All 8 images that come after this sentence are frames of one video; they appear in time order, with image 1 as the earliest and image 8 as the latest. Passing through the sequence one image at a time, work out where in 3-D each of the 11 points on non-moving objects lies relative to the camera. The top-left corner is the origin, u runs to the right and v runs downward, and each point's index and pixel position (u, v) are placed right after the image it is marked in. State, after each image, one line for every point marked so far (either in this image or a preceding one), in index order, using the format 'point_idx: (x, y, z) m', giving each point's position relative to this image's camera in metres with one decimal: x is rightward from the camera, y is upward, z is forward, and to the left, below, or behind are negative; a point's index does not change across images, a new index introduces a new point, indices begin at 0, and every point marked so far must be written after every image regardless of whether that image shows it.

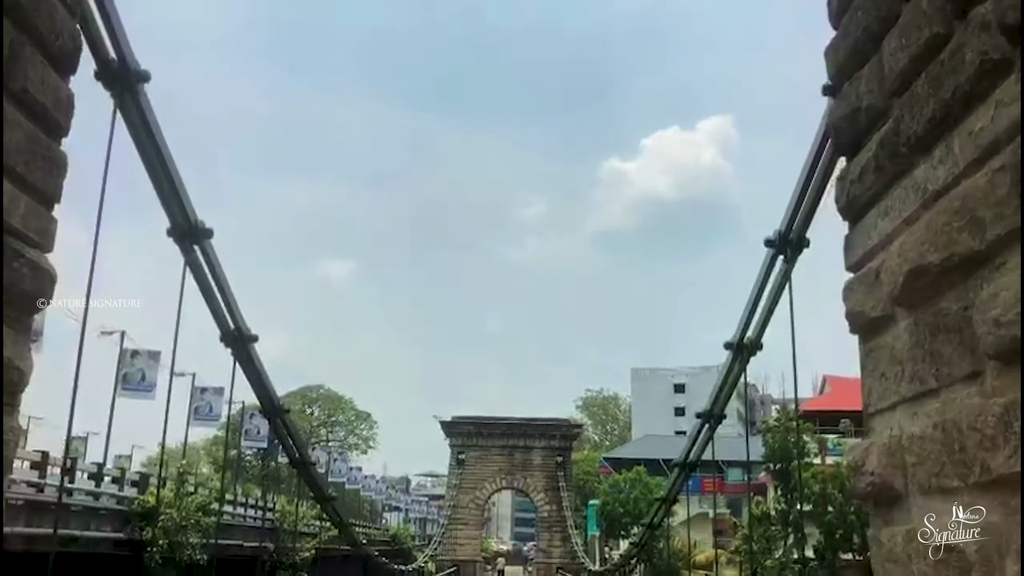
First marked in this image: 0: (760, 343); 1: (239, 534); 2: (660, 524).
0: (+1.3, -0.3, +5.6) m
1: (-4.4, -4.0, +16.8) m
2: (+2.2, -3.4, +15.2) m
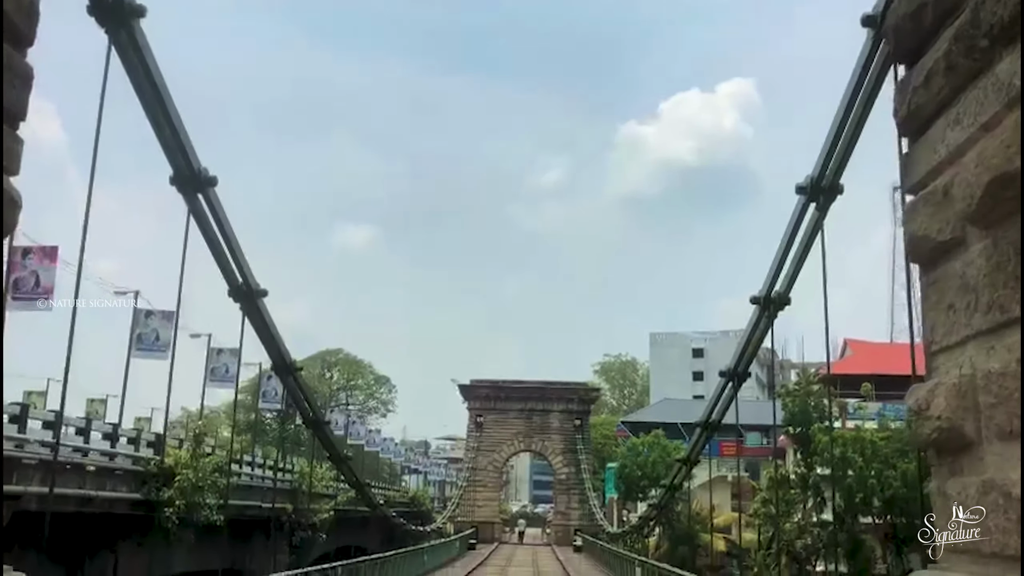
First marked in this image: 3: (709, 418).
0: (+1.4, 0.0, +5.4) m
1: (-4.1, -3.3, +16.8) m
2: (+2.5, -2.8, +15.1) m
3: (+2.0, -1.2, +10.0) m
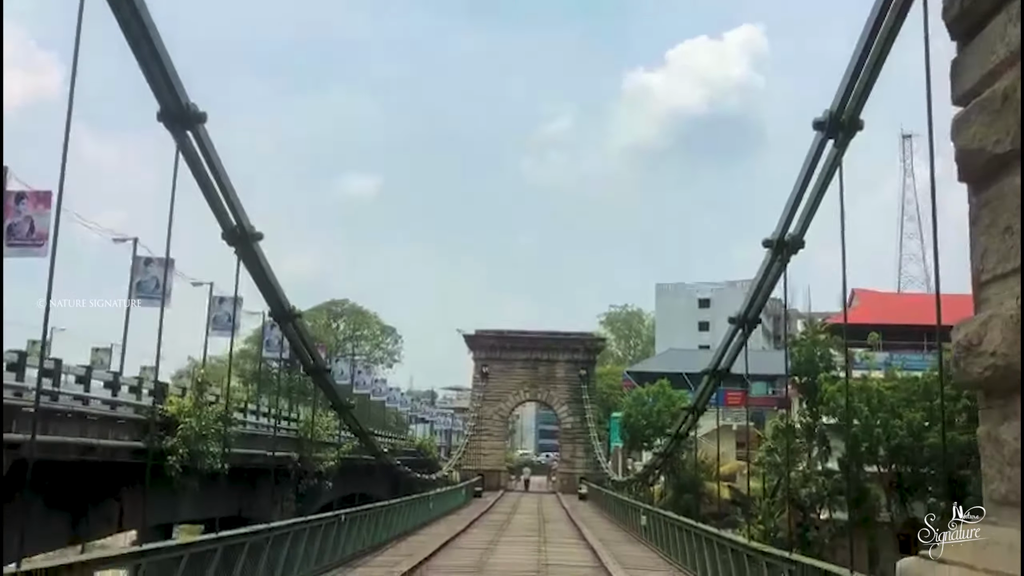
0: (+1.5, +0.2, +5.2) m
1: (-4.1, -2.5, +16.7) m
2: (+2.6, -2.1, +15.0) m
3: (+2.0, -0.7, +9.9) m
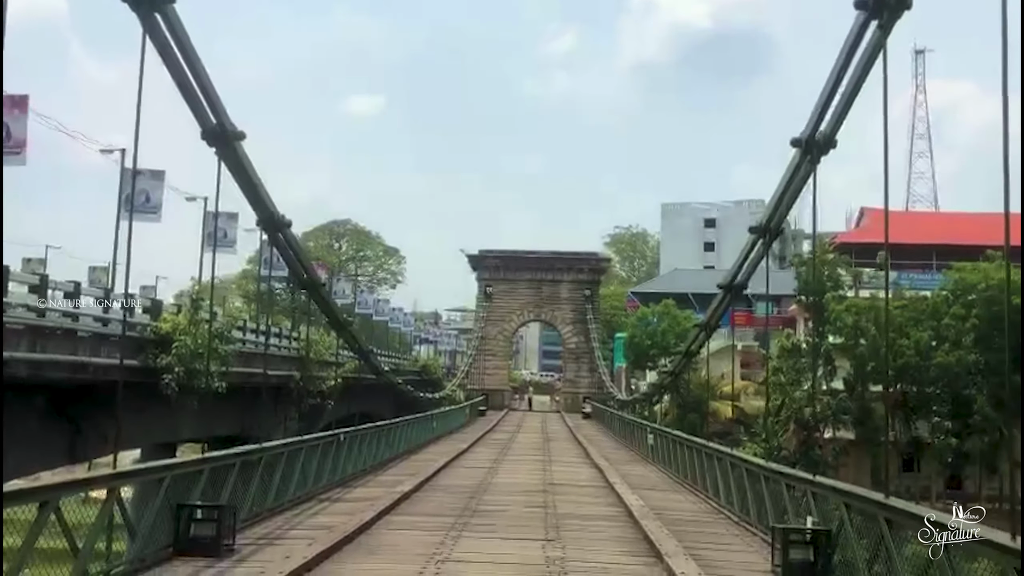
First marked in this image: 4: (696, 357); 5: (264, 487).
0: (+1.5, +0.7, +4.8) m
1: (-4.0, -1.2, +16.5) m
2: (+2.6, -0.9, +14.7) m
3: (+2.1, +0.1, +9.5) m
4: (+2.8, -1.0, +15.0) m
5: (-1.5, -1.2, +6.3) m
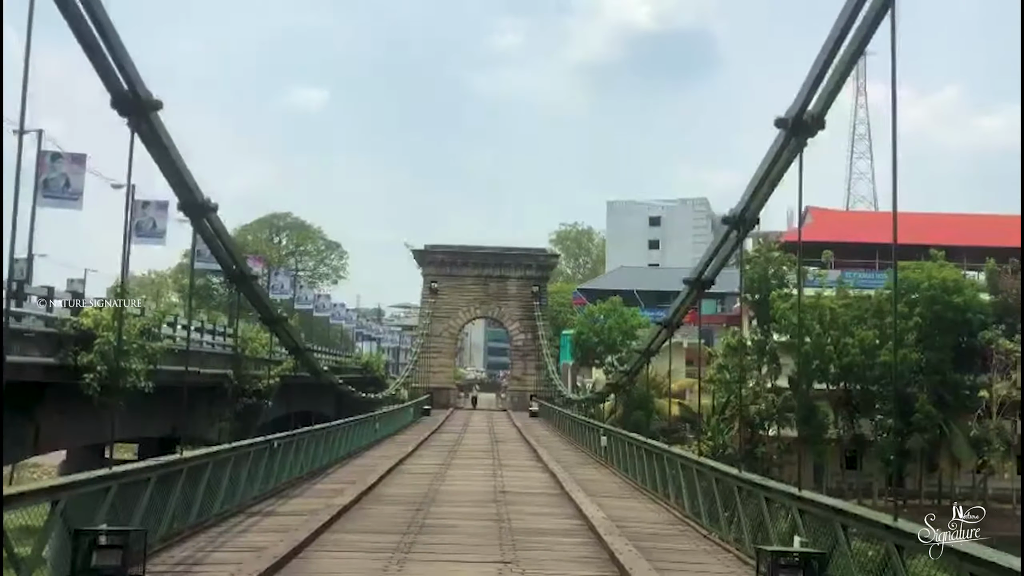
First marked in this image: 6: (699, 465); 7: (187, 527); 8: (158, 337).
0: (+1.3, +0.7, +4.3) m
1: (-4.8, -1.1, +15.7) m
2: (+1.9, -0.9, +14.3) m
3: (+1.6, +0.1, +9.0) m
4: (+2.0, -0.9, +14.6) m
5: (-1.8, -1.2, +5.6) m
6: (+1.4, -1.3, +7.6) m
7: (-1.8, -1.3, +5.6) m
8: (-4.2, -0.6, +12.2) m
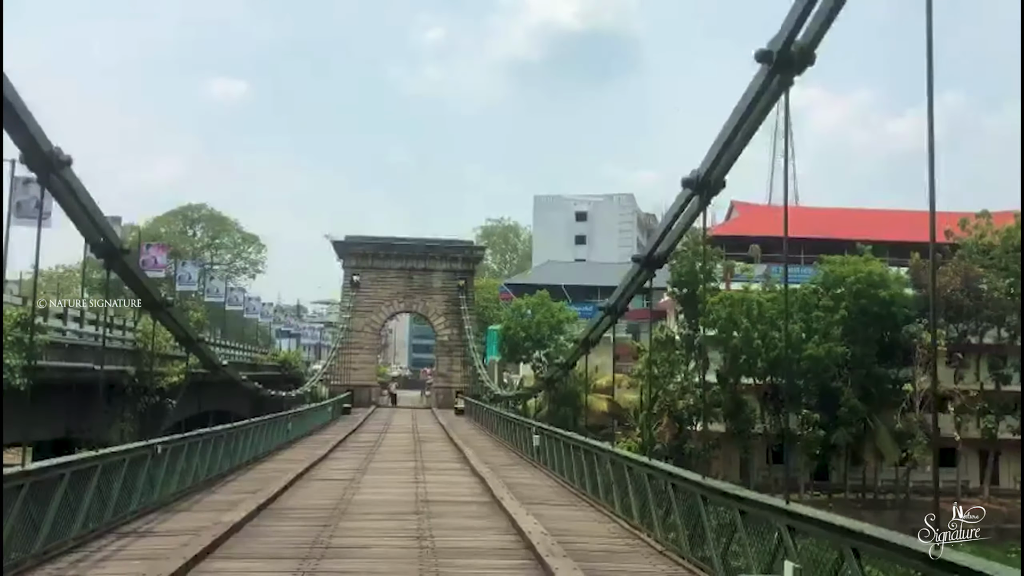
0: (+1.0, +0.8, +3.6) m
1: (-5.9, -1.0, +14.5) m
2: (+0.9, -0.7, +13.5) m
3: (+1.0, +0.2, +8.3) m
4: (+1.0, -0.8, +13.8) m
5: (-2.1, -1.1, +4.6) m
6: (+0.9, -1.2, +6.8) m
7: (-2.1, -1.2, +4.6) m
8: (-5.1, -0.5, +11.0) m
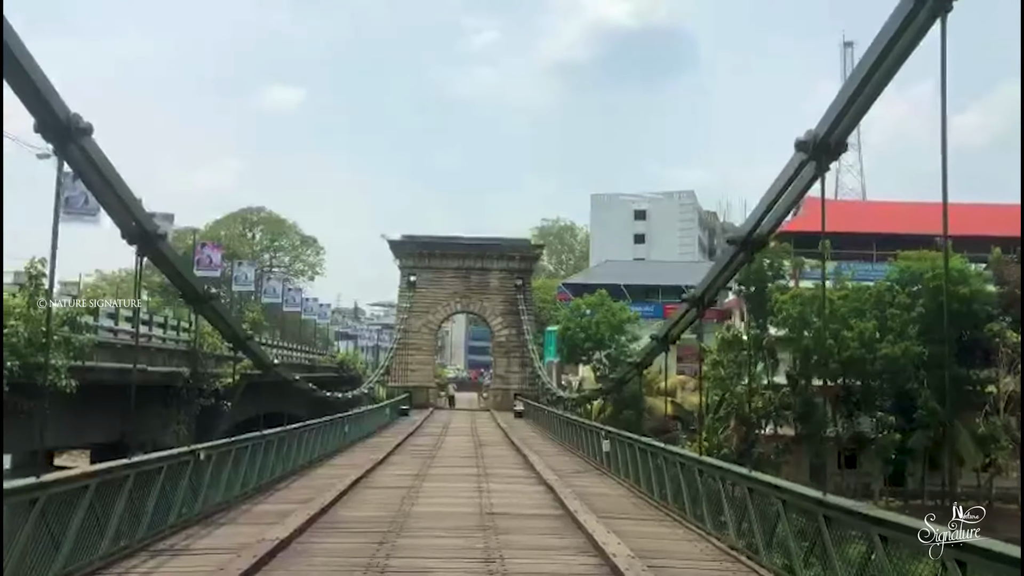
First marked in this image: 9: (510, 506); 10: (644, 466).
0: (+1.3, +0.9, +2.8) m
1: (-5.0, -0.9, +14.1) m
2: (+1.7, -0.7, +12.8) m
3: (+1.5, +0.3, +7.5) m
4: (+1.9, -0.7, +13.1) m
5: (-1.8, -1.0, +4.1) m
6: (+1.4, -1.1, +6.1) m
7: (-1.8, -1.1, +4.0) m
8: (-4.4, -0.5, +10.6) m
9: (0.0, -1.5, +6.9) m
10: (+1.1, -1.5, +9.0) m
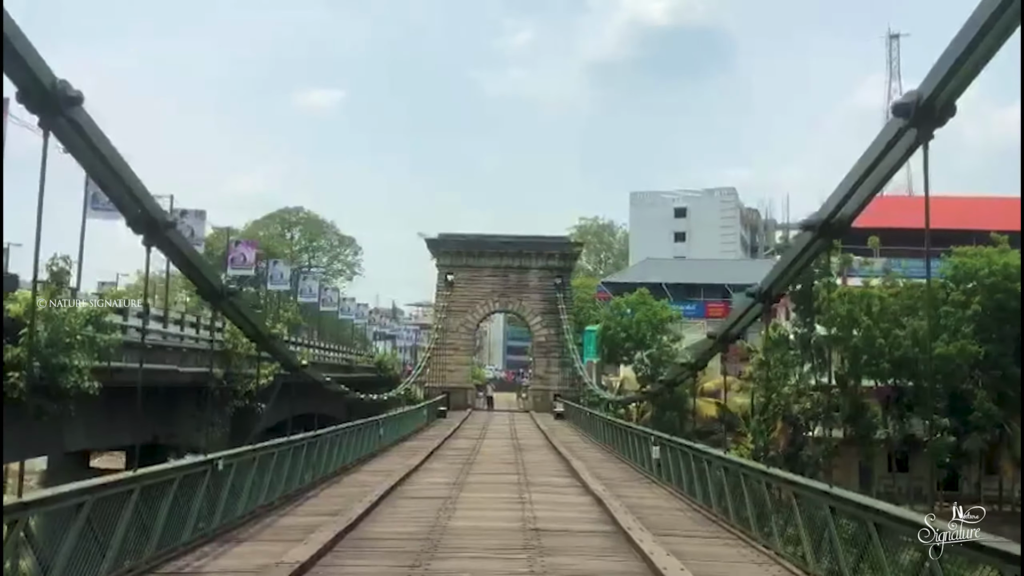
0: (+1.4, +0.9, +2.2) m
1: (-4.5, -0.9, +13.7) m
2: (+2.2, -0.6, +12.2) m
3: (+1.8, +0.3, +6.9) m
4: (+2.4, -0.7, +12.5) m
5: (-1.6, -1.0, +3.6) m
6: (+1.6, -1.1, +5.5) m
7: (-1.6, -1.1, +3.6) m
8: (-4.0, -0.4, +10.2) m
9: (+0.3, -1.4, +6.4) m
10: (+1.5, -1.5, +8.4) m
